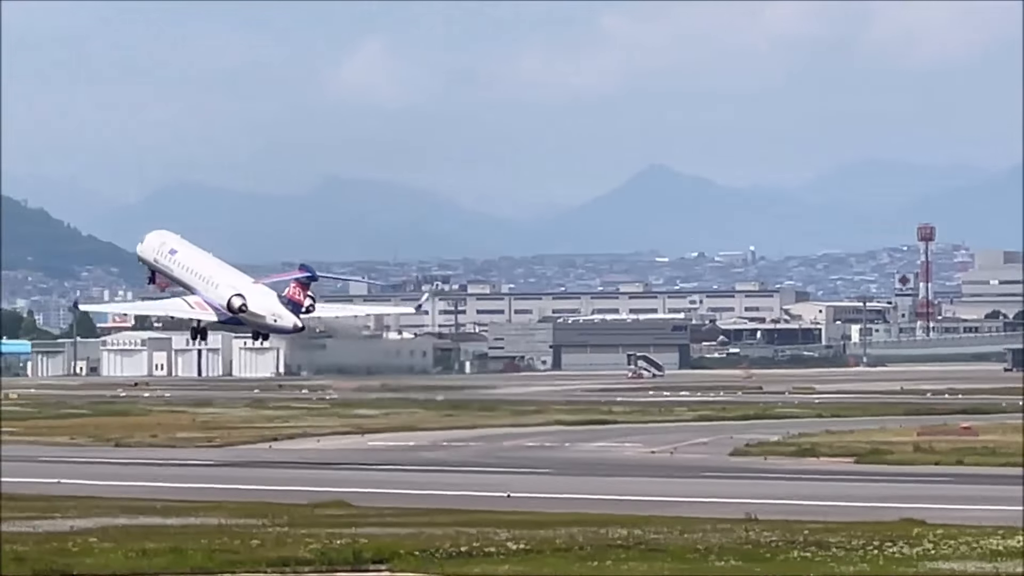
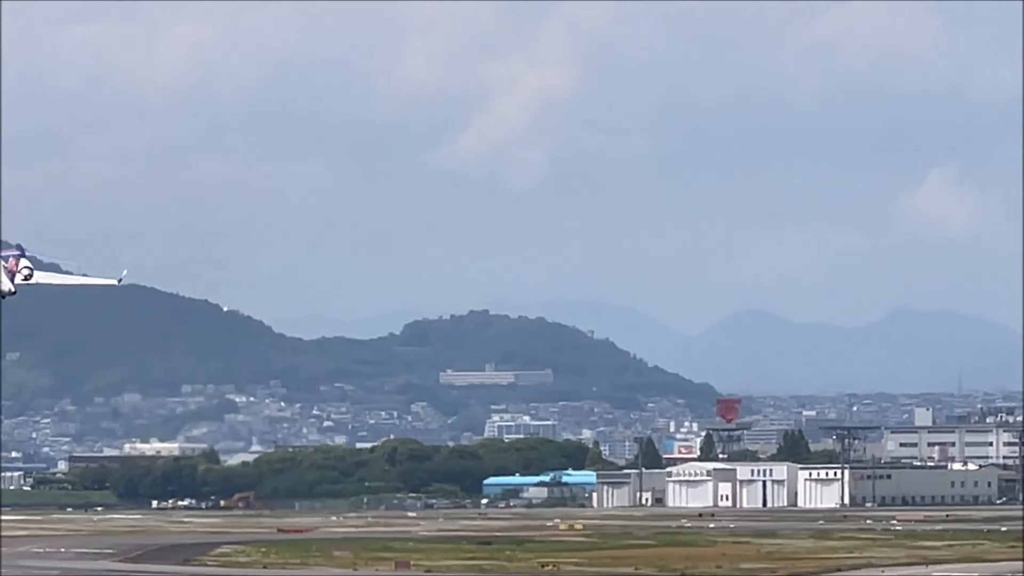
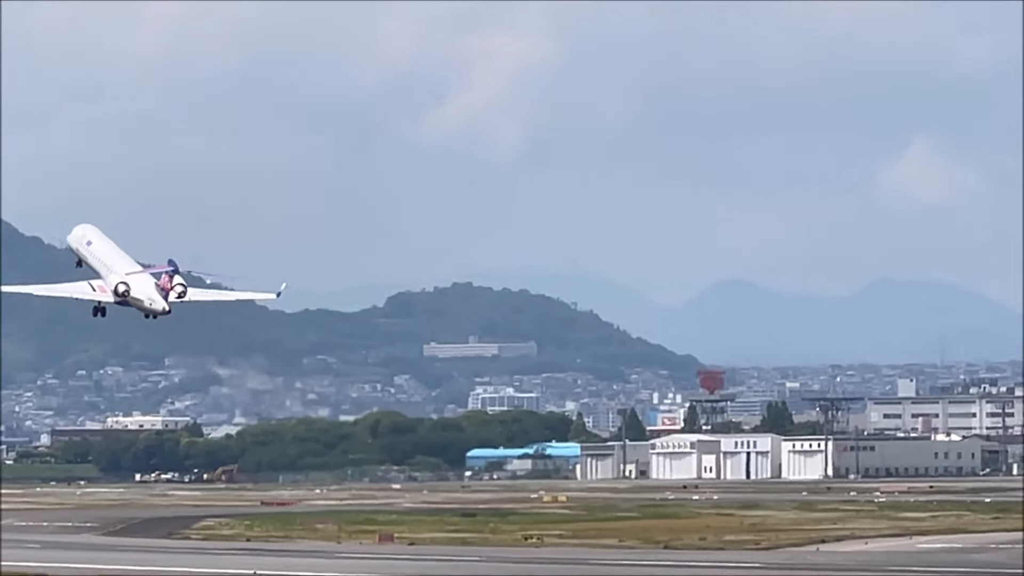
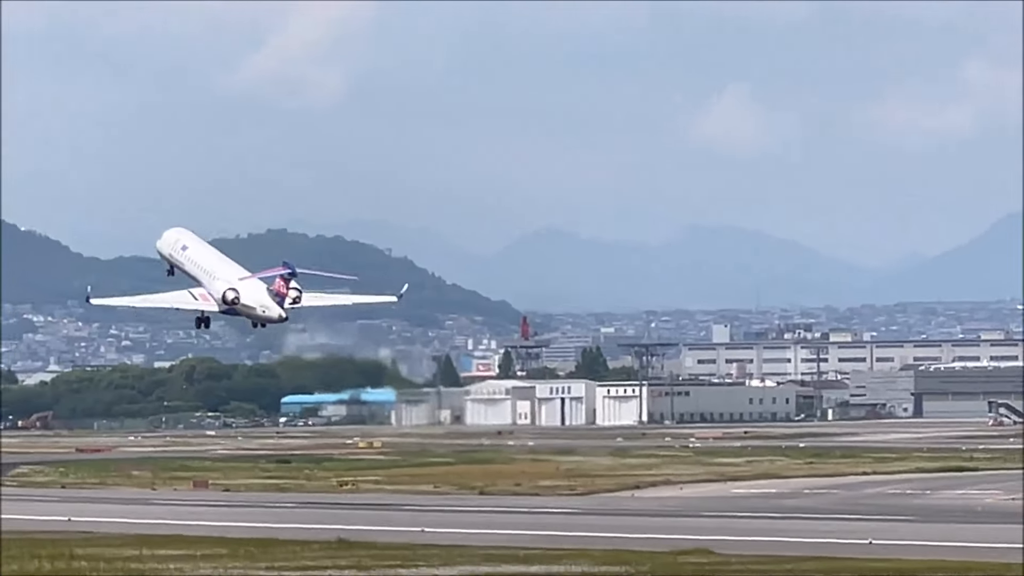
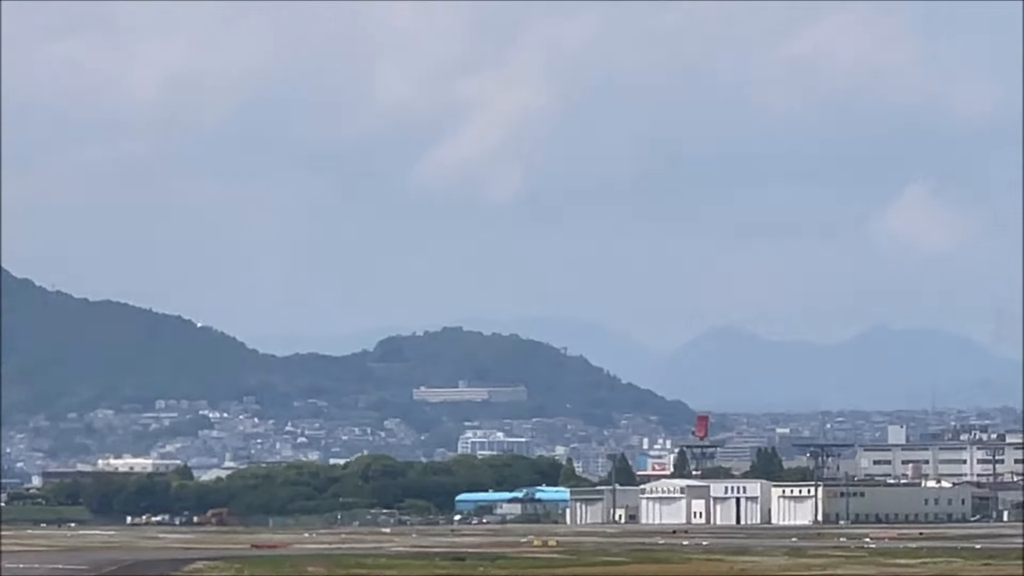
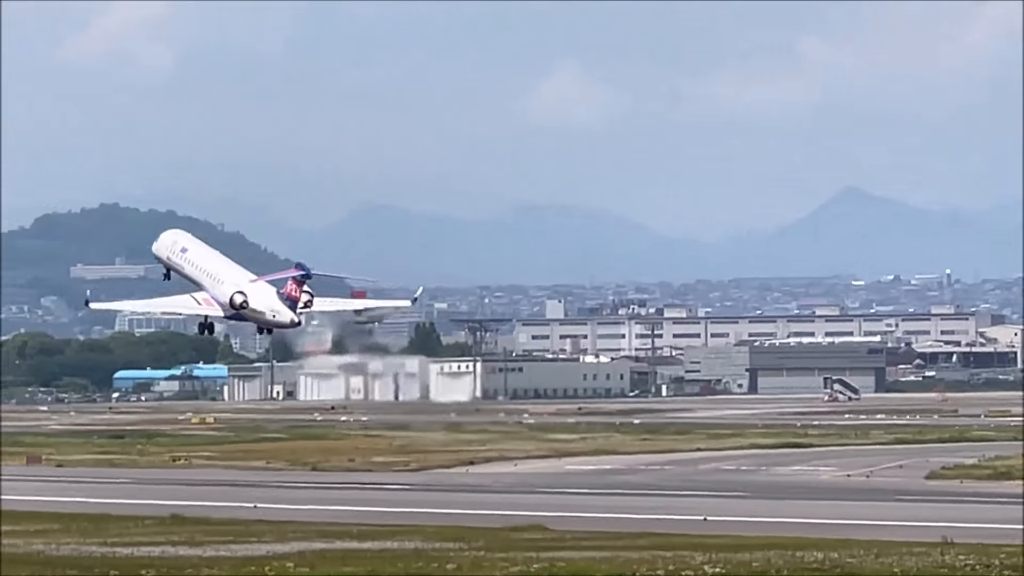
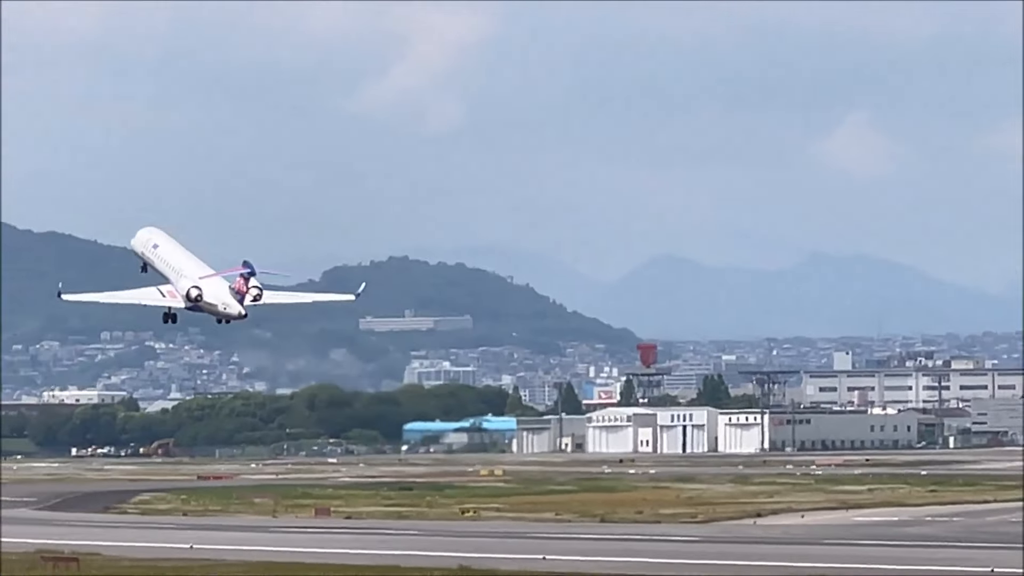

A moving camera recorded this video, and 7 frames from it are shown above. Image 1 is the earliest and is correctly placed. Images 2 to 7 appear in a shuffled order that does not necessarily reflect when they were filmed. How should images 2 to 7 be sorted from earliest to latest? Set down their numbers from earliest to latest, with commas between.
6, 4, 7, 3, 2, 5
